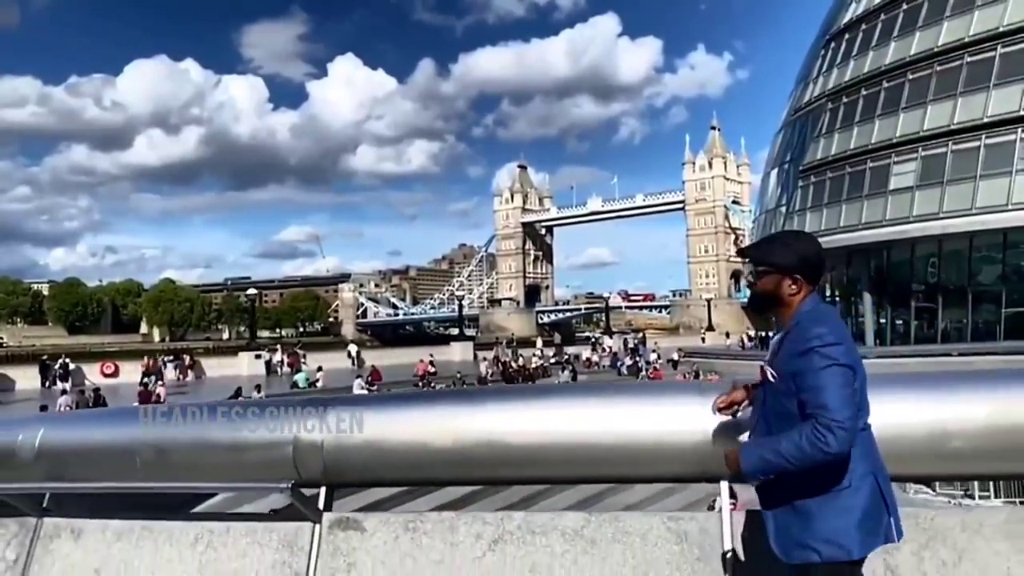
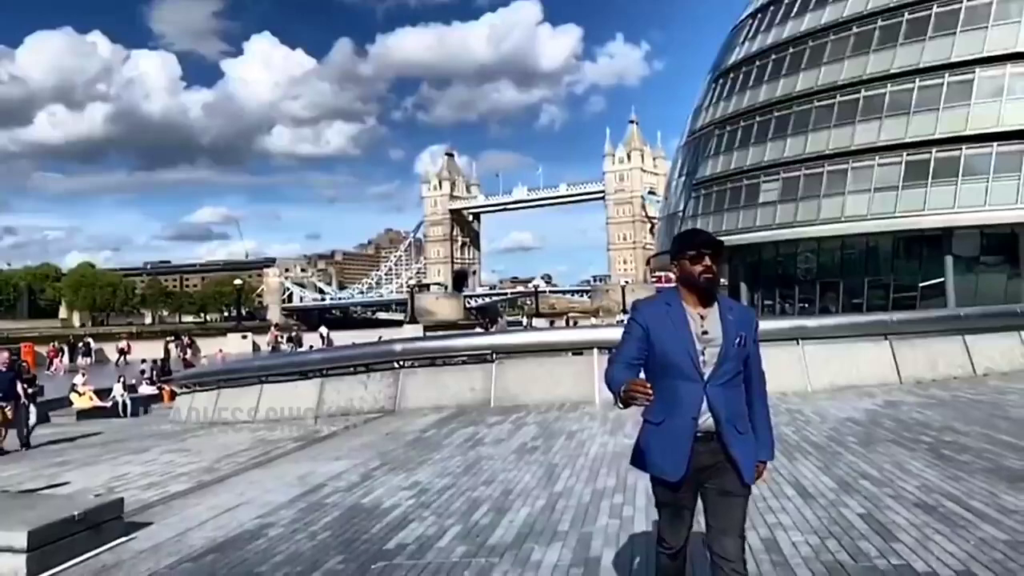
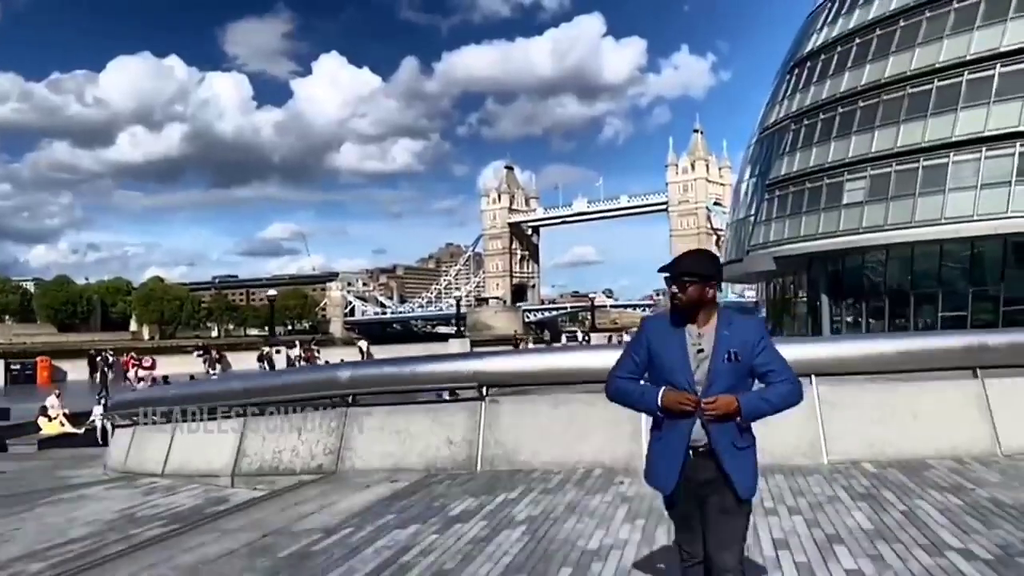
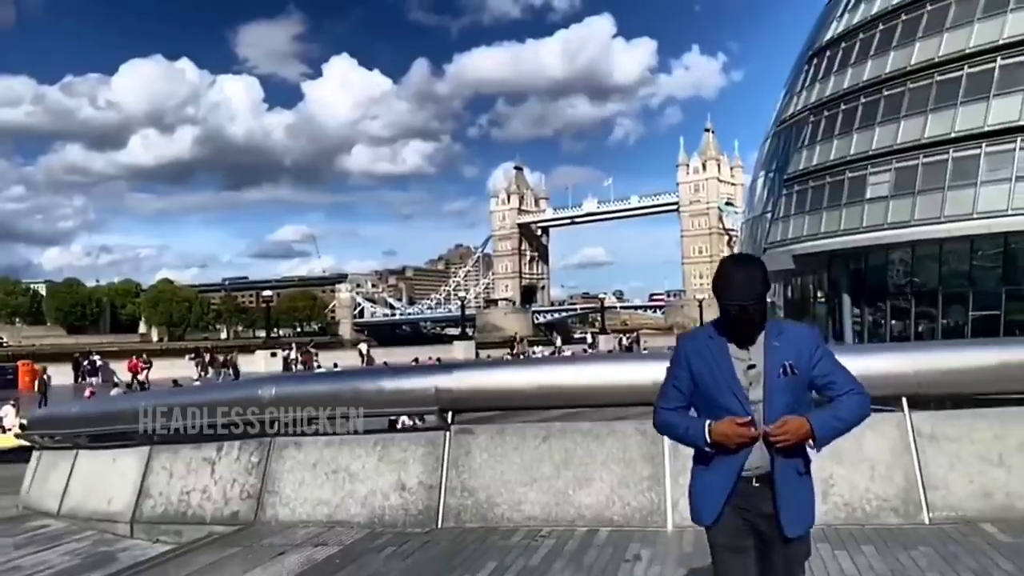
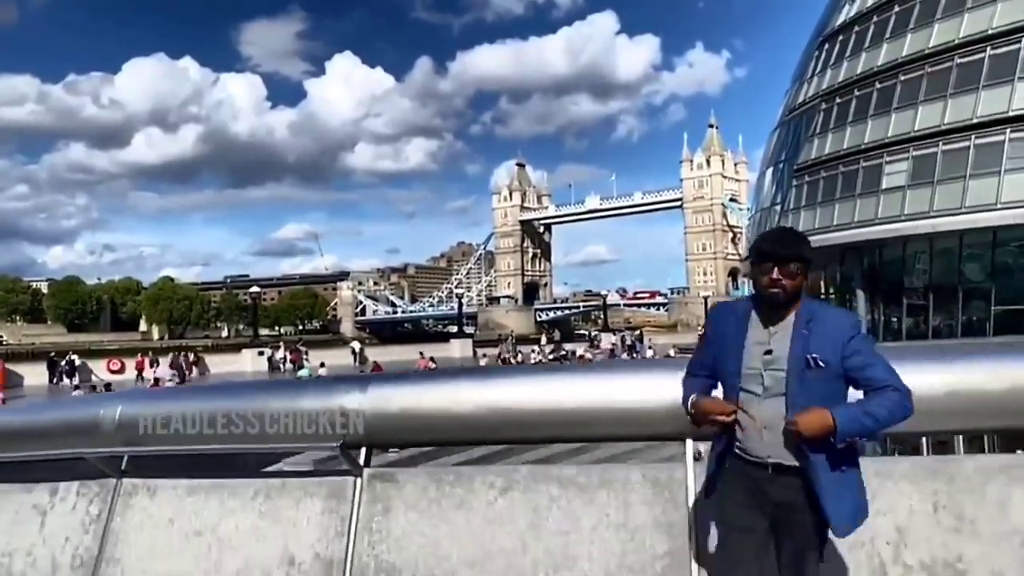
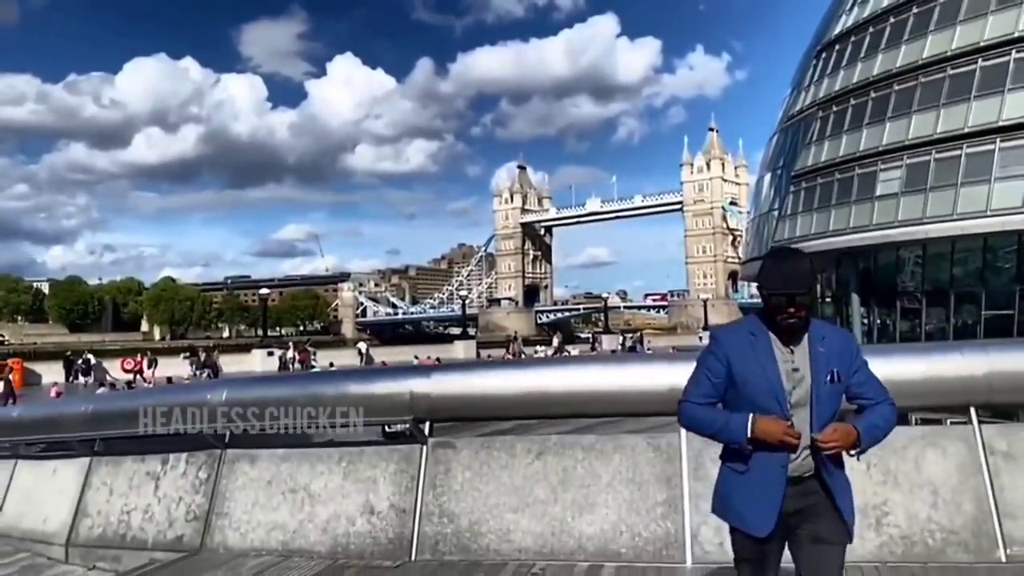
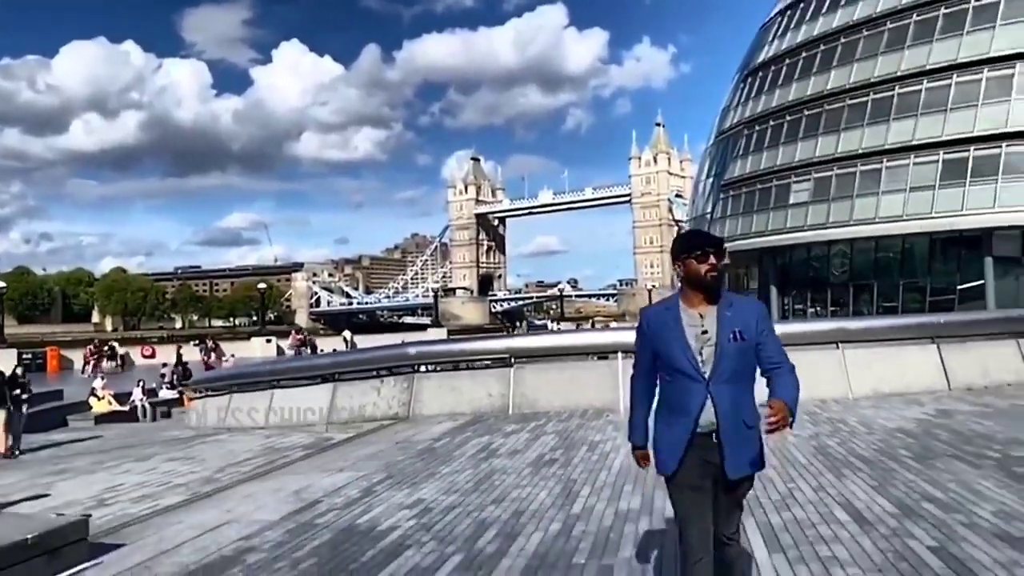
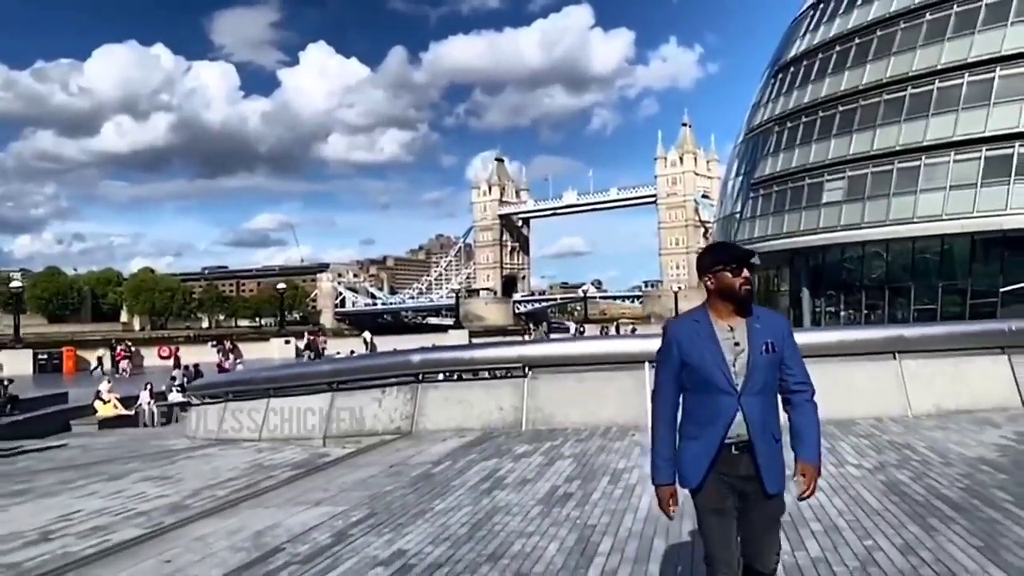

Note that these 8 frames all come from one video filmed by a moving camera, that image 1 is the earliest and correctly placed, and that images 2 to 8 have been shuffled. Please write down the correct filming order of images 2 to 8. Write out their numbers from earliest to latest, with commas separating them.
5, 6, 4, 3, 8, 7, 2
